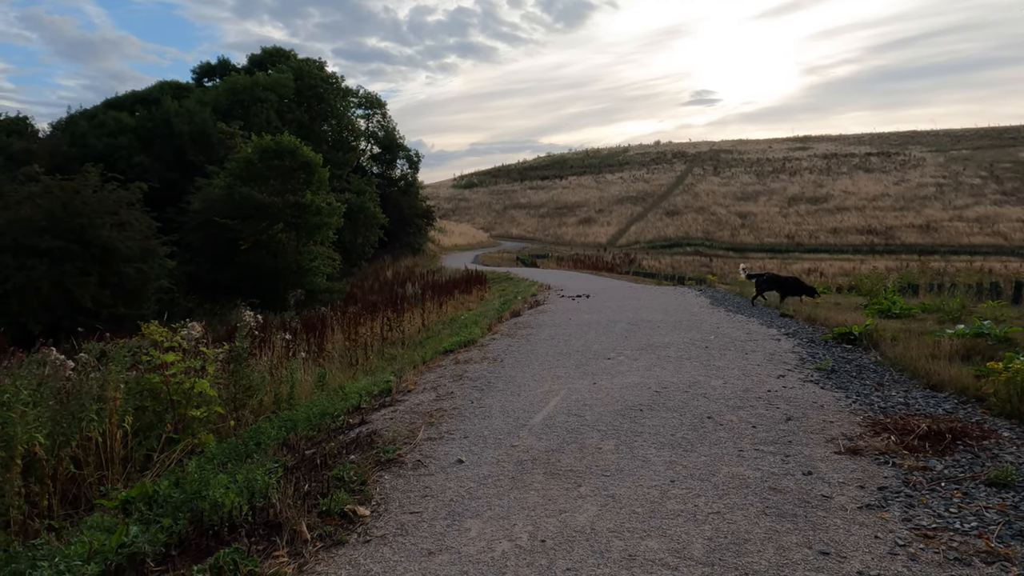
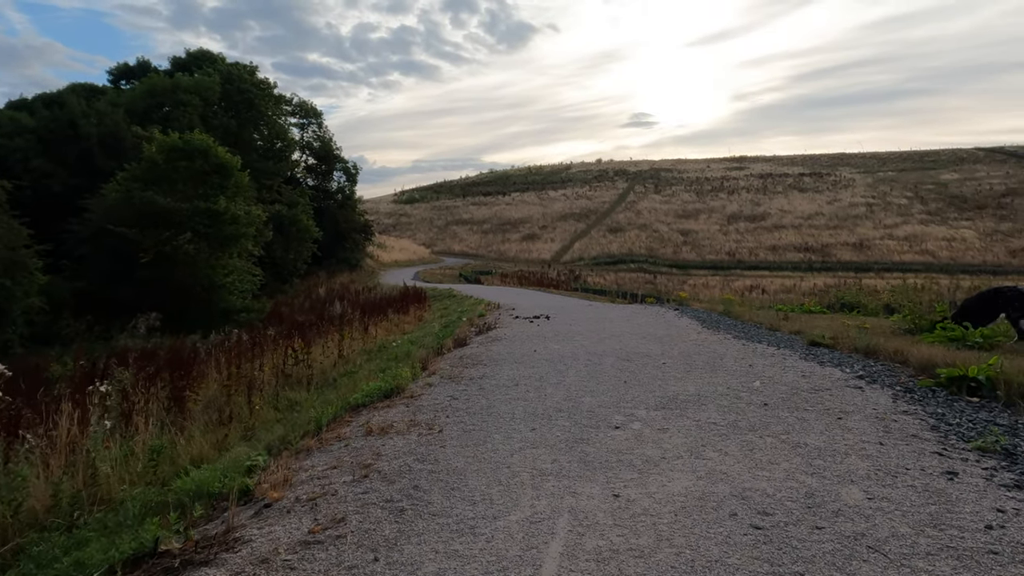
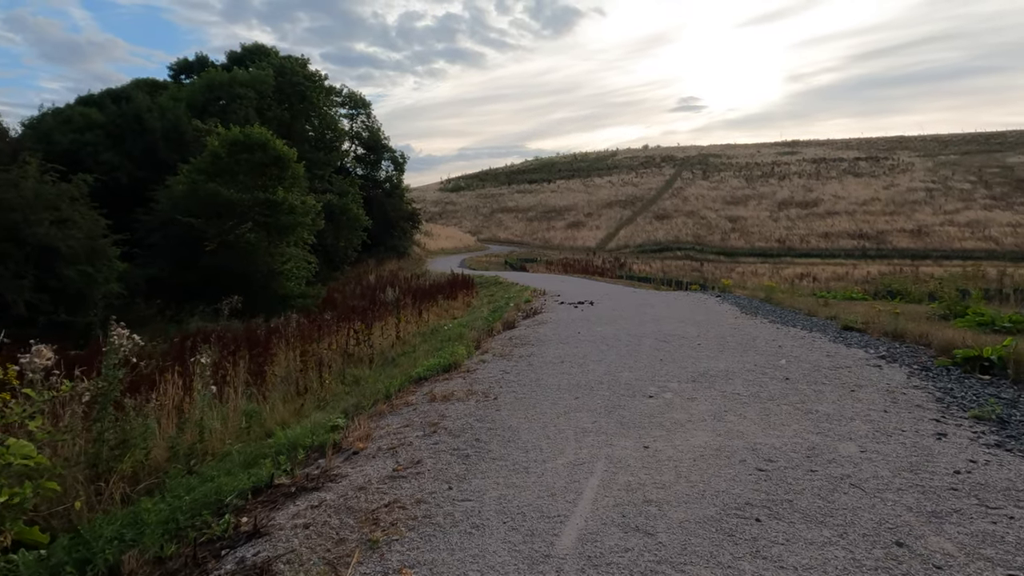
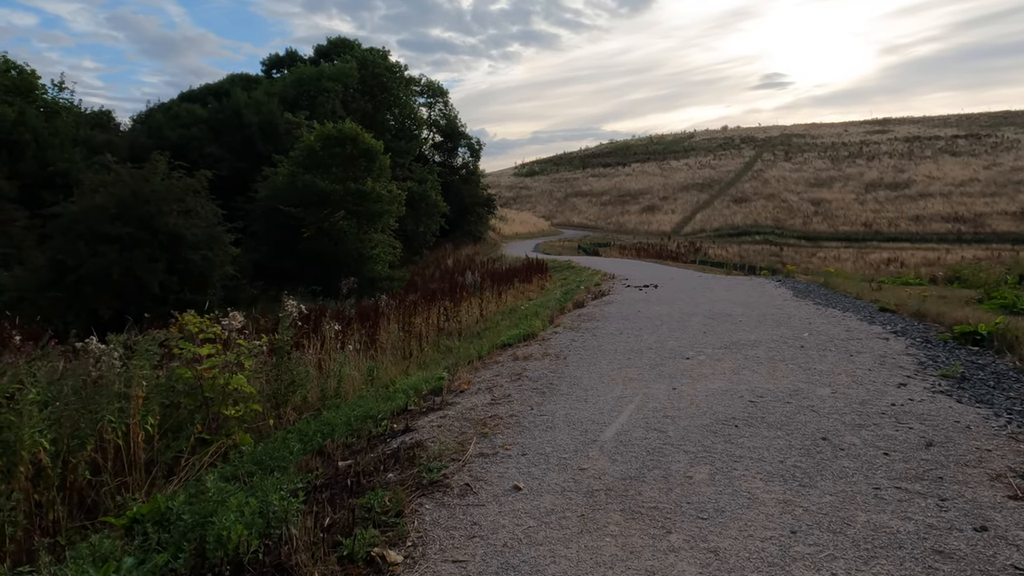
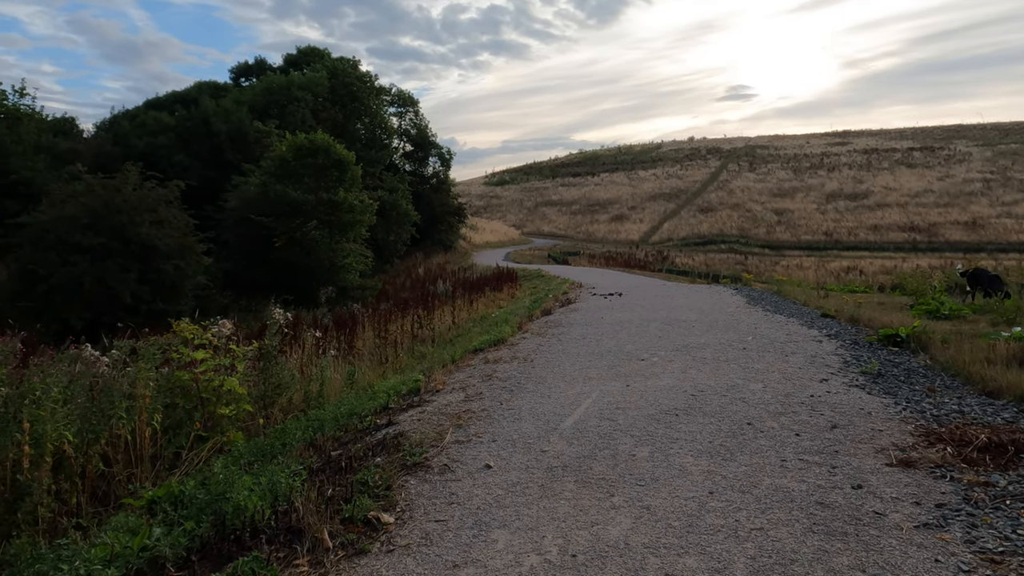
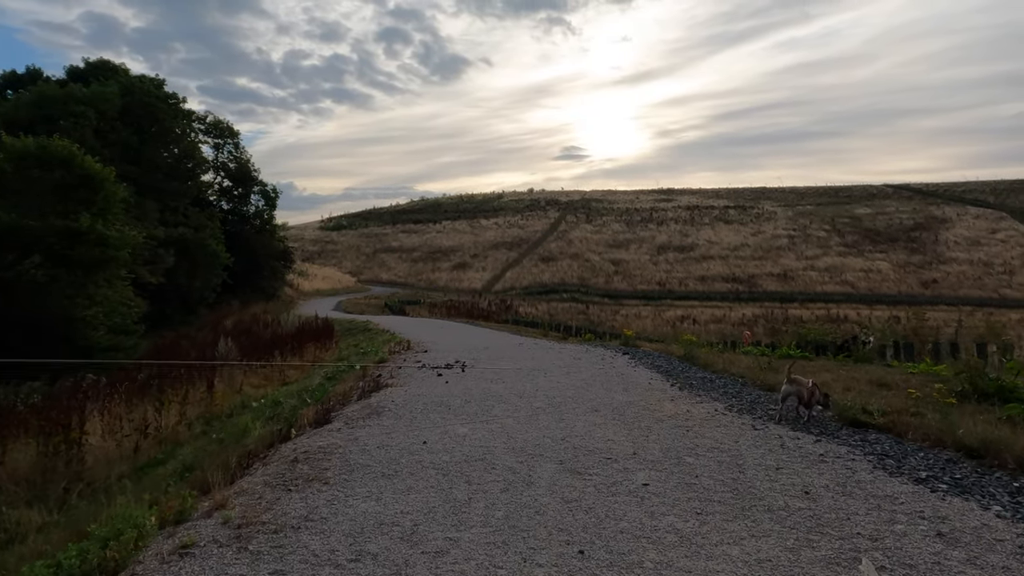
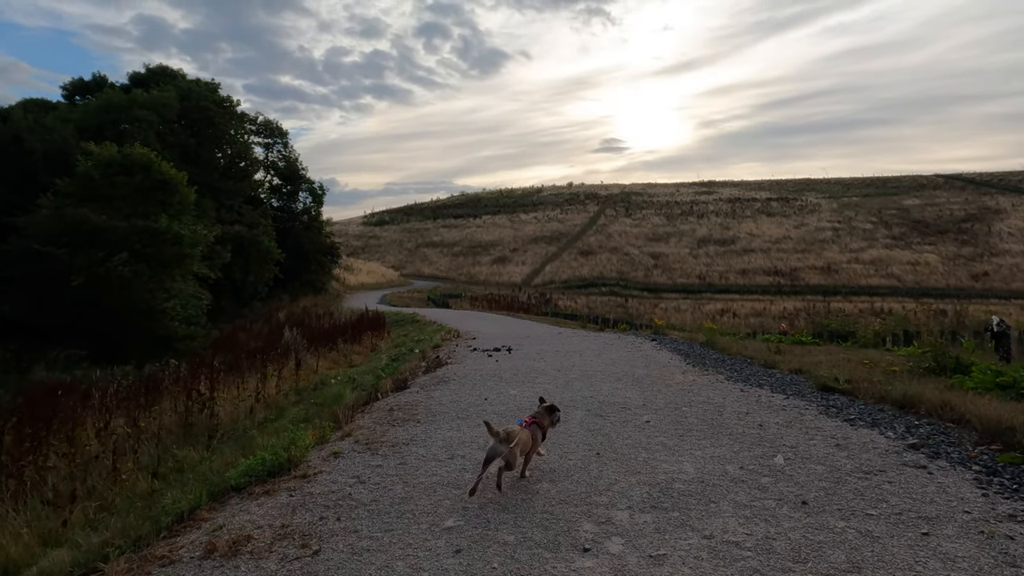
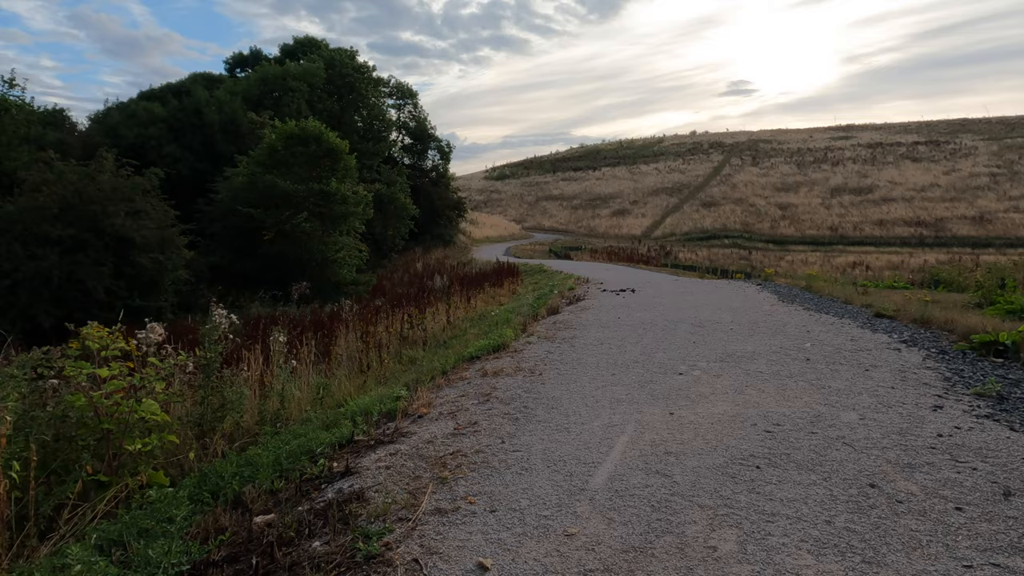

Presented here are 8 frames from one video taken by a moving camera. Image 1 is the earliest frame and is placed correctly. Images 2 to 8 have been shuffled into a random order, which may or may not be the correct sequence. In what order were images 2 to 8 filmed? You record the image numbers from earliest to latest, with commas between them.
5, 4, 8, 3, 2, 7, 6
